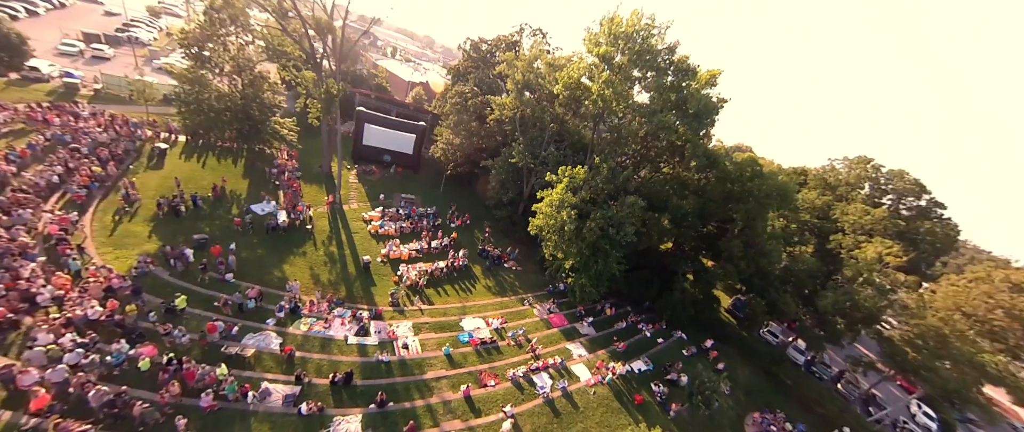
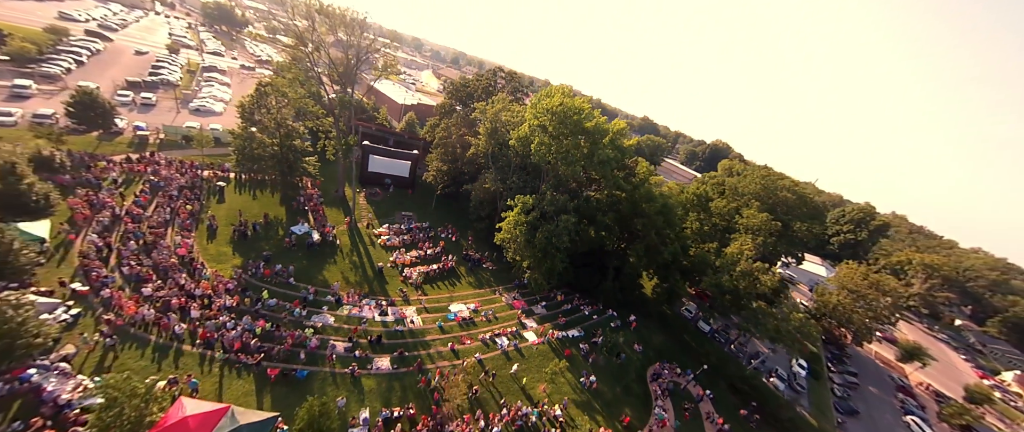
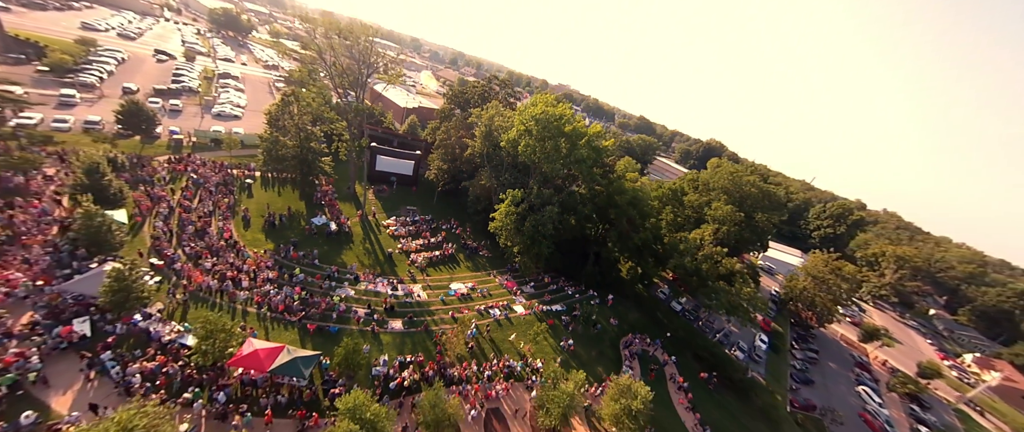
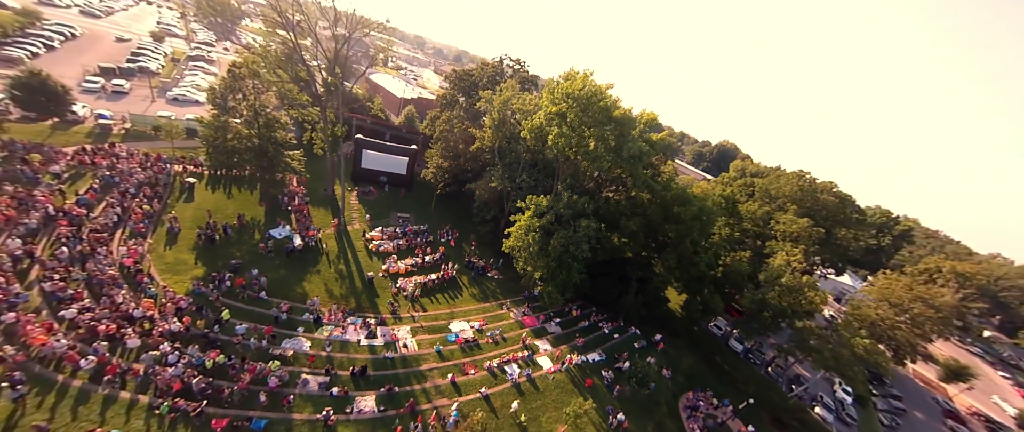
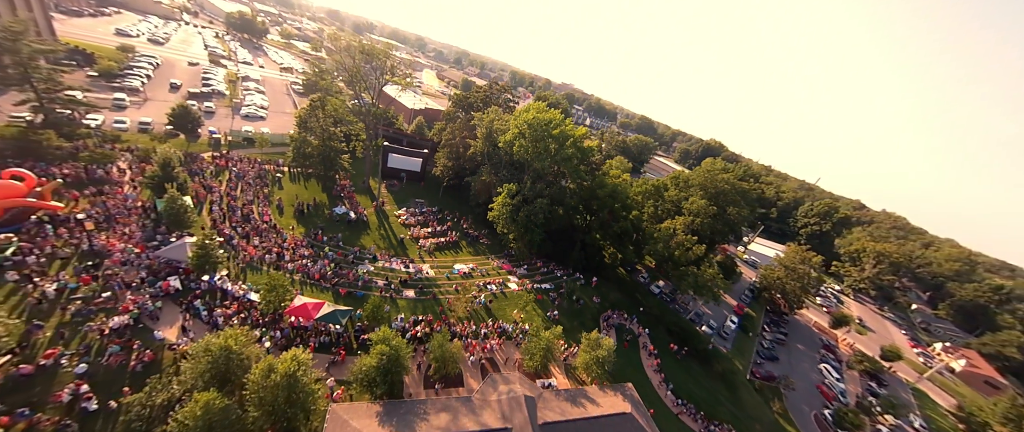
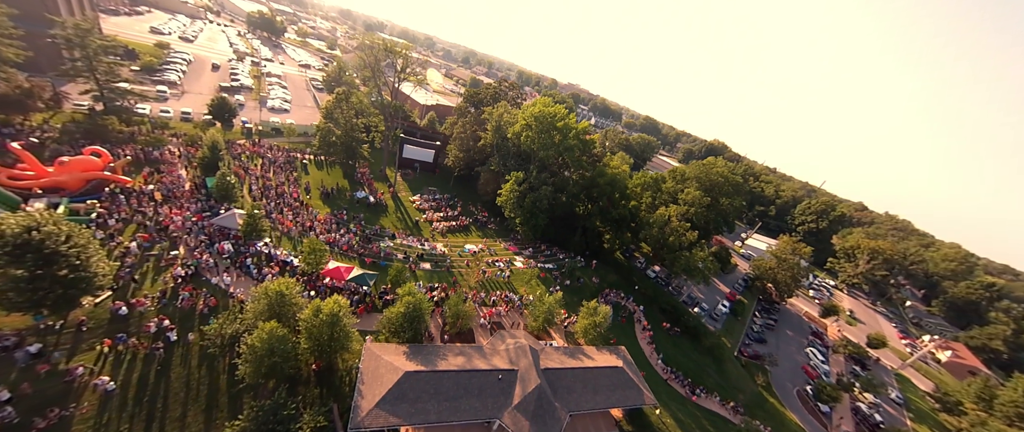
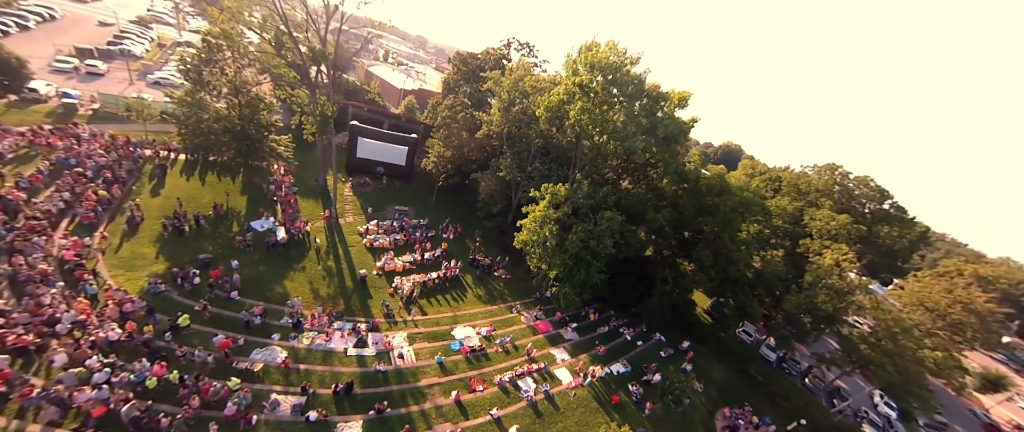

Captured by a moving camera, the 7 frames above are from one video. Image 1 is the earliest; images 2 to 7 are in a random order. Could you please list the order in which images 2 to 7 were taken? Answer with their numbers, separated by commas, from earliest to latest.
7, 4, 2, 3, 5, 6
